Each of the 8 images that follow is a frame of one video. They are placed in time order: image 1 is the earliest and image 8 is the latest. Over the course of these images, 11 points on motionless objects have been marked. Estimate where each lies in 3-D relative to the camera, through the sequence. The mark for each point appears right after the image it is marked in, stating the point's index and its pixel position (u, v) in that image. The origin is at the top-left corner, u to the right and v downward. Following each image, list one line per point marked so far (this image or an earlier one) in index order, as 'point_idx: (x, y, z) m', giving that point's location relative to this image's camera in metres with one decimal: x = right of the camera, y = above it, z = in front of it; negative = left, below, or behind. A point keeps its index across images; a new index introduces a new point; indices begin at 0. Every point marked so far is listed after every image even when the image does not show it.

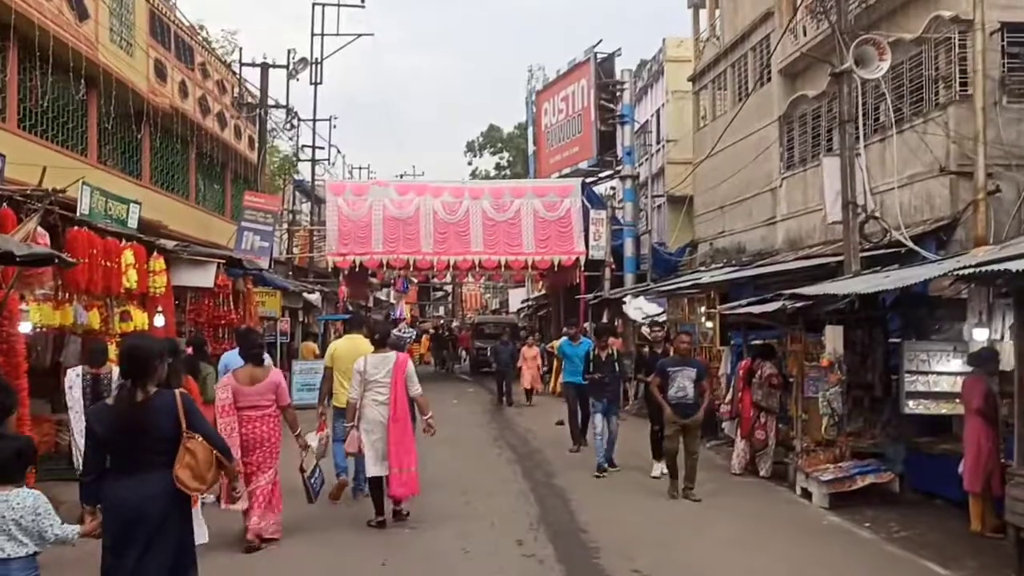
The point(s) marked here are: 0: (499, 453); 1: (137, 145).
0: (-0.2, -2.3, +13.3) m
1: (-7.2, +2.7, +17.8) m
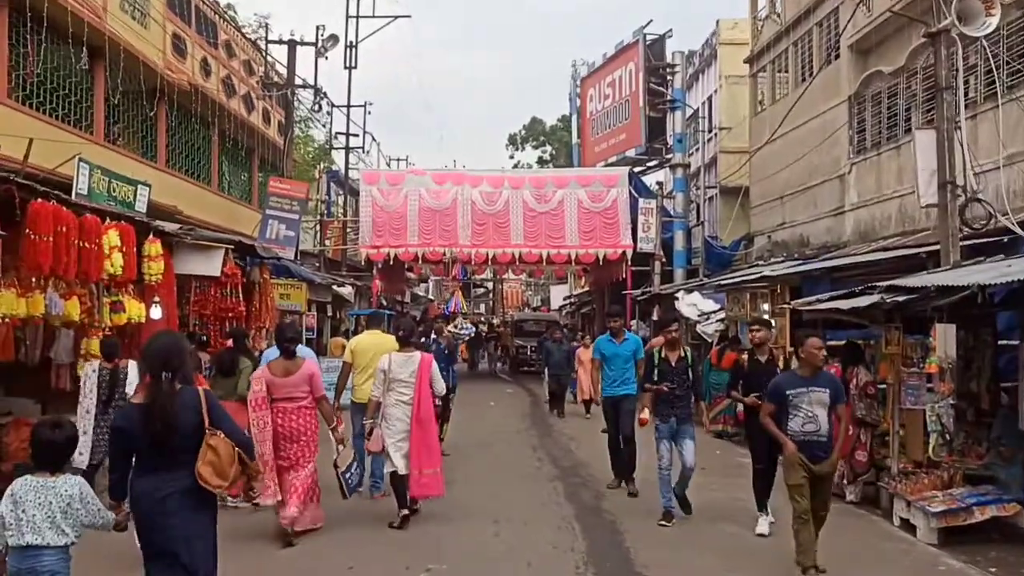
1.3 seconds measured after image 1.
0: (+0.3, -2.2, +11.7) m
1: (-6.4, +2.9, +16.5) m
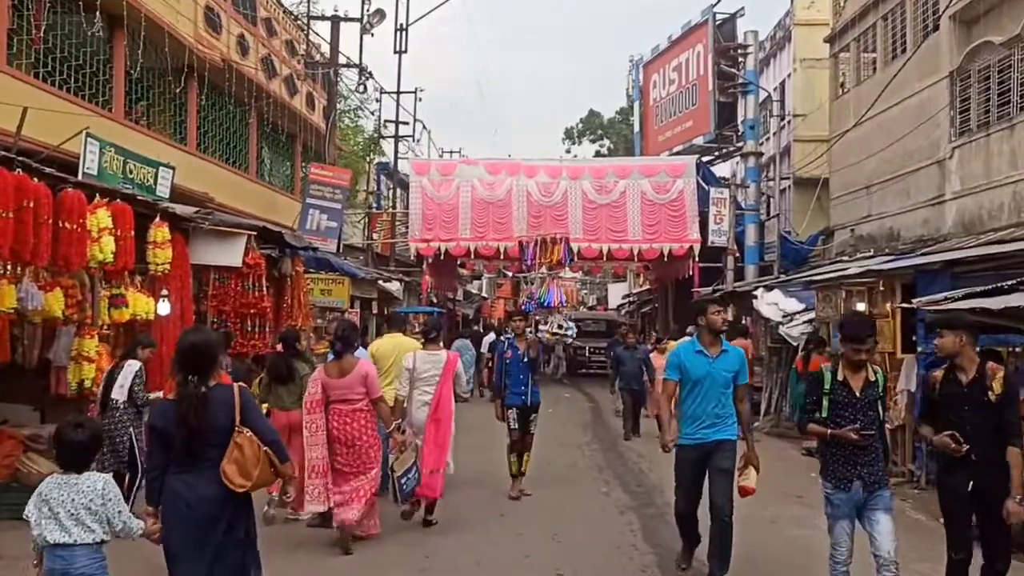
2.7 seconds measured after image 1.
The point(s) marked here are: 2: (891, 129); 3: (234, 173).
0: (+1.0, -2.2, +10.1) m
1: (-5.4, +3.0, +15.2) m
2: (+8.1, +3.3, +20.0) m
3: (-5.1, +2.1, +17.3) m
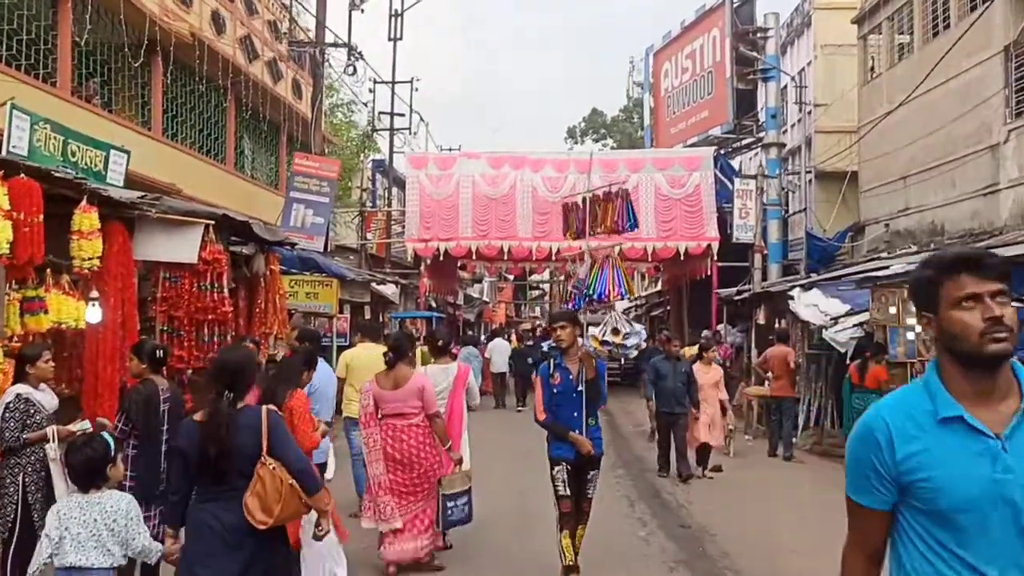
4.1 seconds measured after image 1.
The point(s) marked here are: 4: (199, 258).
0: (+1.1, -2.1, +8.3) m
1: (-5.3, +2.9, +13.4) m
2: (+8.2, +3.3, +18.3) m
3: (-5.0, +2.1, +15.5) m
4: (-2.8, +0.3, +8.5) m
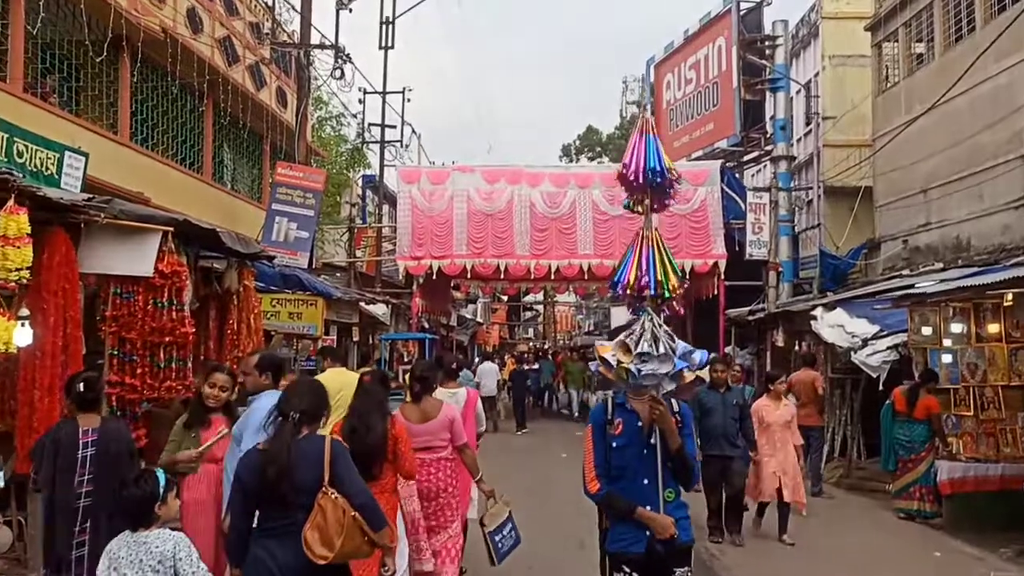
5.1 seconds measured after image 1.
0: (+1.2, -2.3, +7.1) m
1: (-5.3, +2.7, +12.3) m
2: (+8.1, +3.0, +17.2) m
3: (-5.0, +1.8, +14.3) m
4: (-2.8, +0.1, +7.3) m
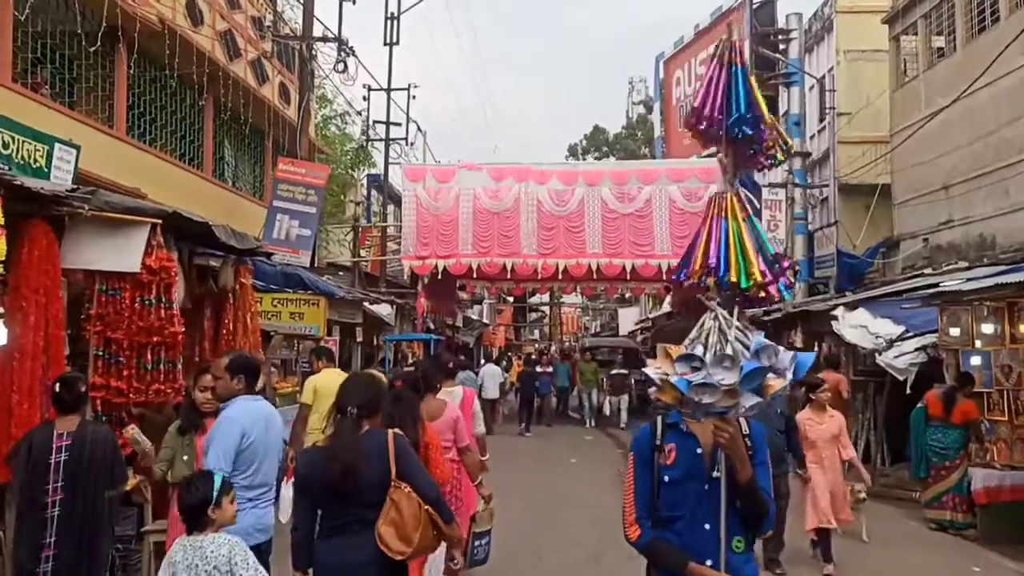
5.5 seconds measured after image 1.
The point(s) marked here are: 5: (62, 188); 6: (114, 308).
0: (+1.3, -2.2, +6.5) m
1: (-5.2, +2.7, +11.8) m
2: (+8.3, +3.0, +16.7) m
3: (-4.9, +1.8, +13.9) m
4: (-2.7, +0.2, +6.8) m
5: (-3.1, +0.7, +6.3) m
6: (-2.9, -0.2, +6.9) m
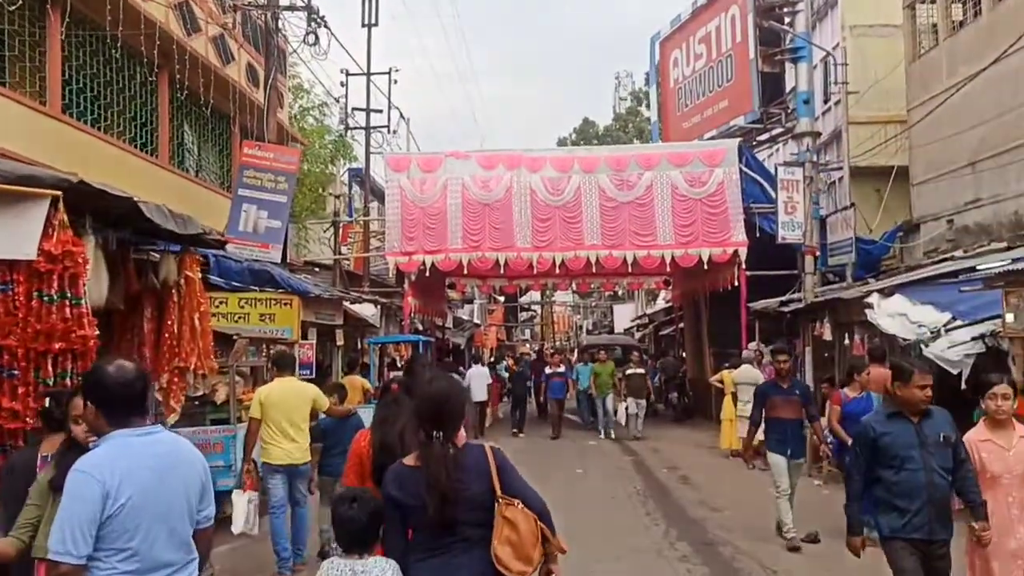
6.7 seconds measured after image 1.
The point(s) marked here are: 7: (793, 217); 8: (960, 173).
0: (+1.4, -2.1, +5.1) m
1: (-5.3, +2.7, +10.3) m
2: (+8.1, +3.3, +15.3) m
3: (-5.0, +1.8, +12.3) m
4: (-2.7, +0.2, +5.3) m
5: (-3.1, +0.7, +4.8) m
6: (-2.9, -0.1, +5.4) m
7: (+5.2, +1.3, +17.2) m
8: (+8.1, +2.1, +17.0) m
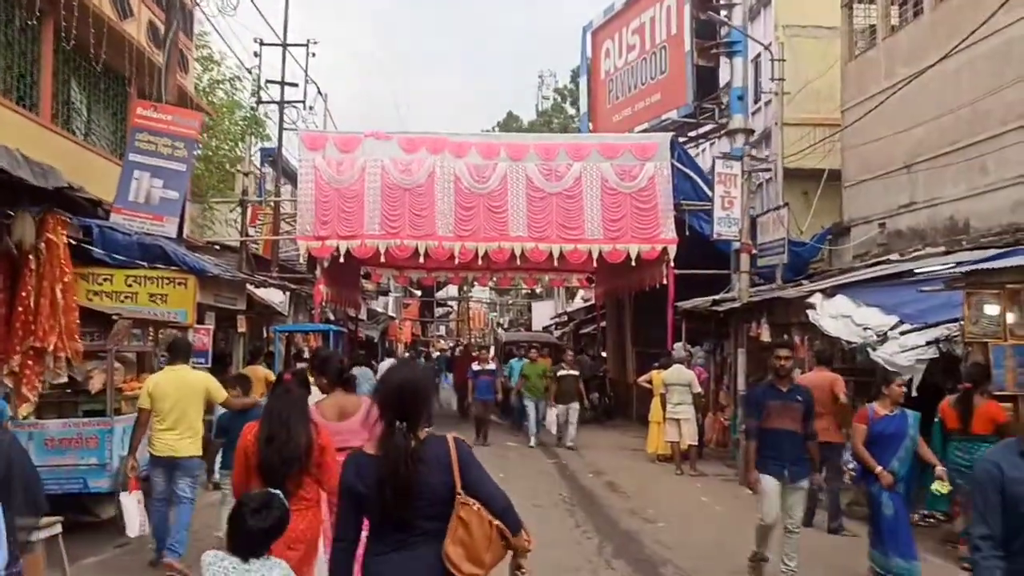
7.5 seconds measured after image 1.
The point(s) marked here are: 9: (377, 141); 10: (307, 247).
0: (+1.0, -2.0, +4.2) m
1: (-5.9, +3.0, +8.8) m
2: (+7.0, +3.2, +15.0) m
3: (-5.8, +2.1, +10.8) m
4: (-2.9, +0.4, +4.0) m
5: (-3.3, +1.0, +3.5) m
6: (-3.2, +0.1, +4.1) m
7: (+3.9, +1.3, +16.6) m
8: (+6.8, +2.0, +16.6) m
9: (-2.8, +3.0, +19.4) m
10: (-4.2, +0.8, +18.9) m
